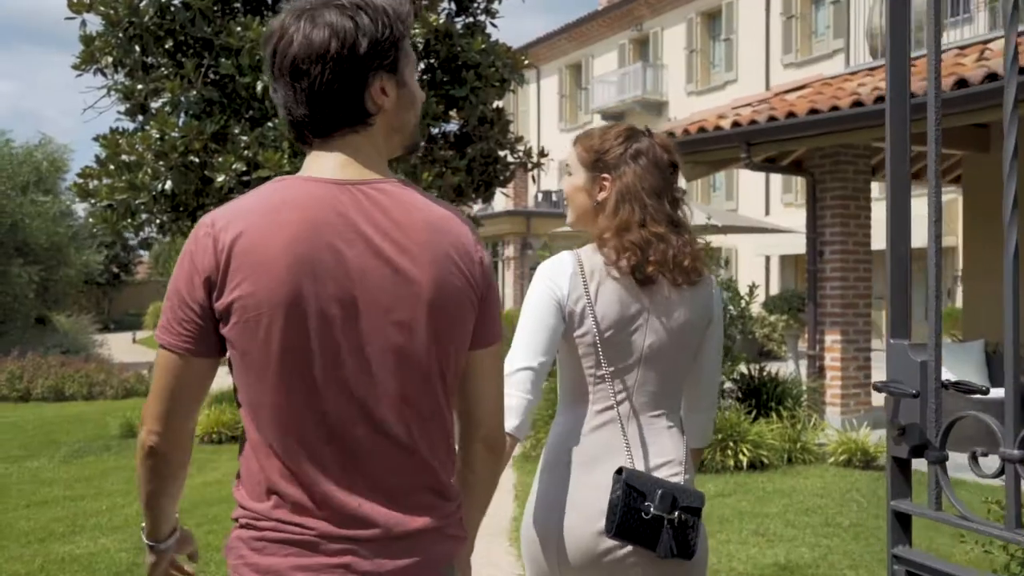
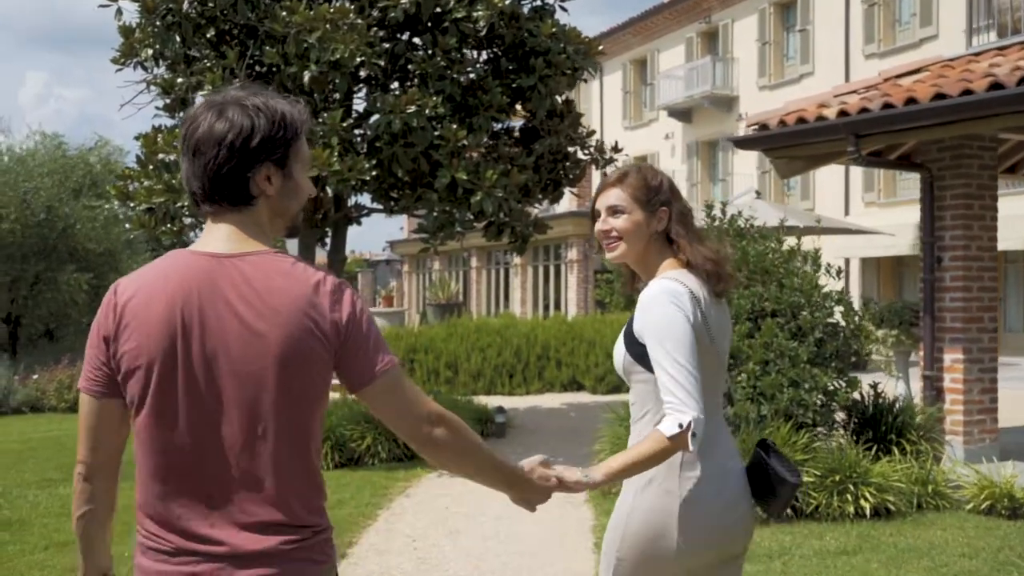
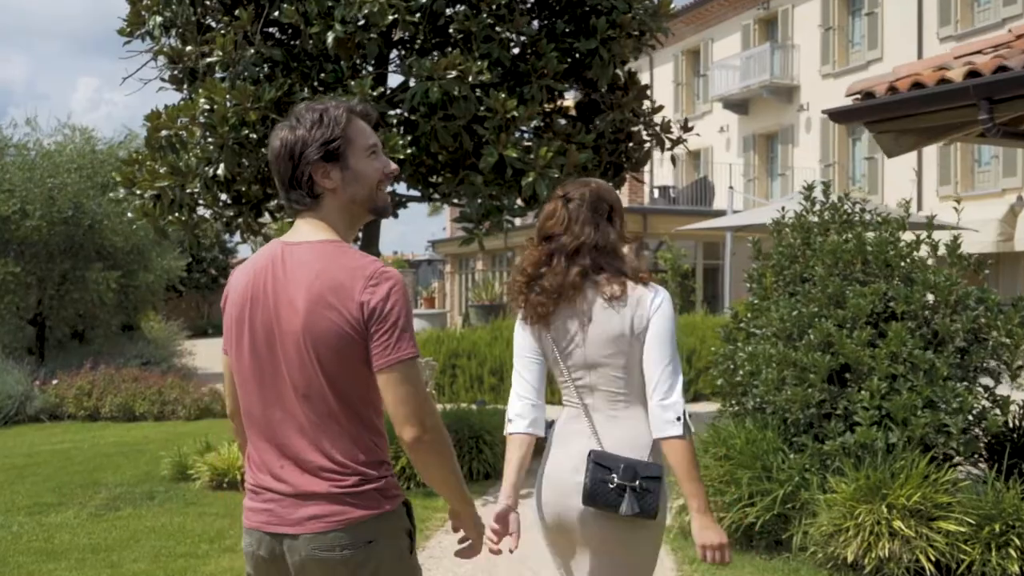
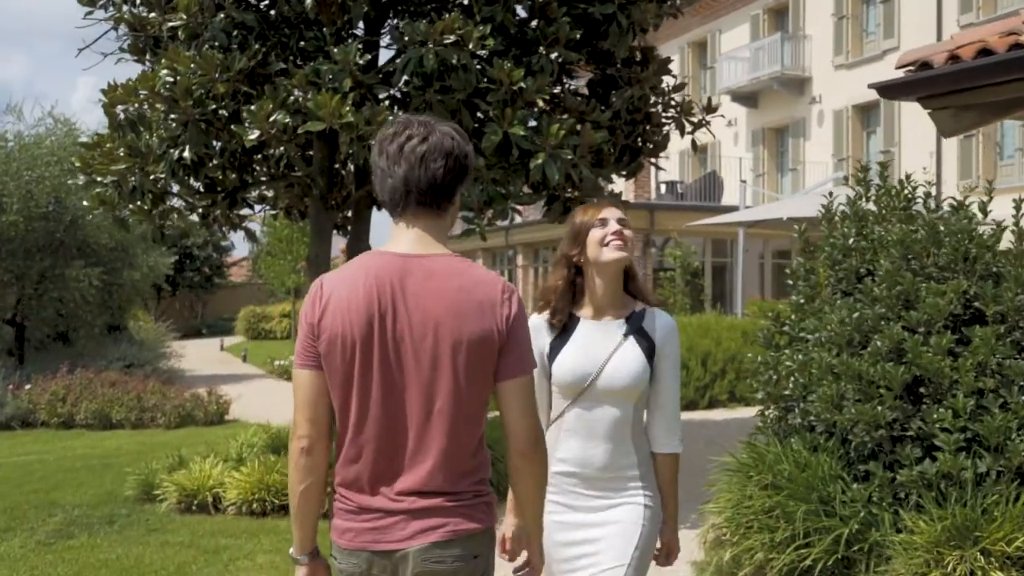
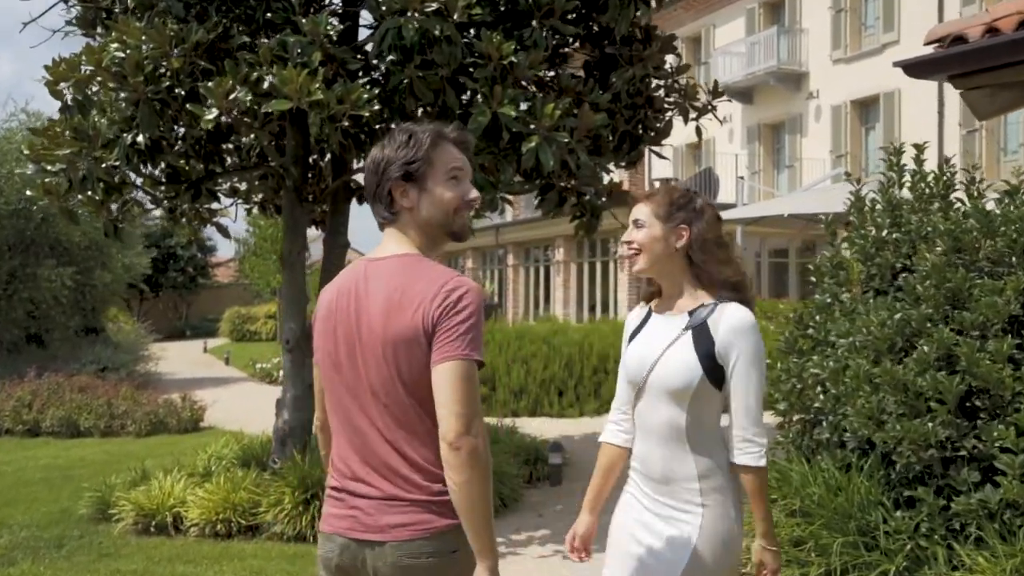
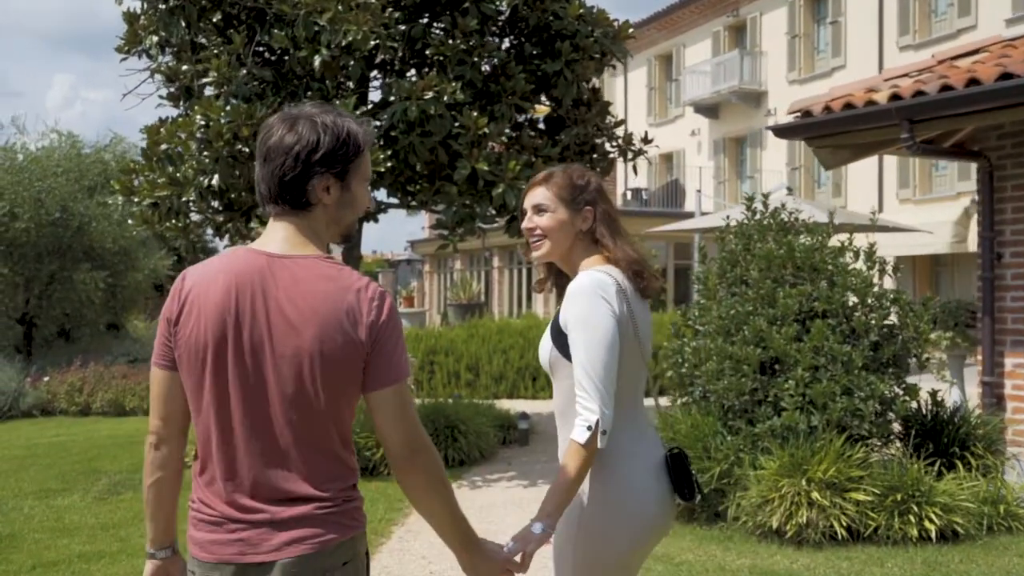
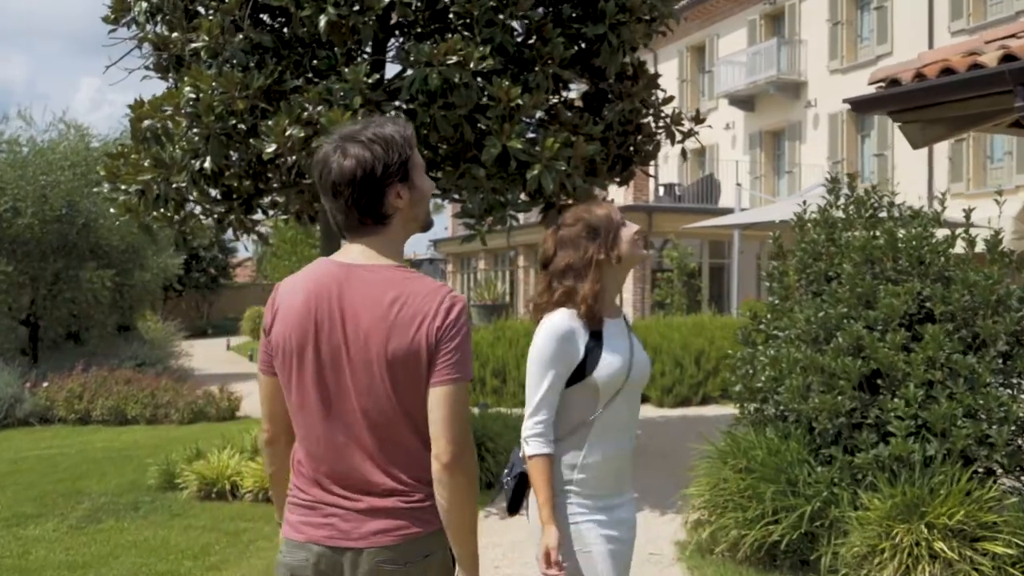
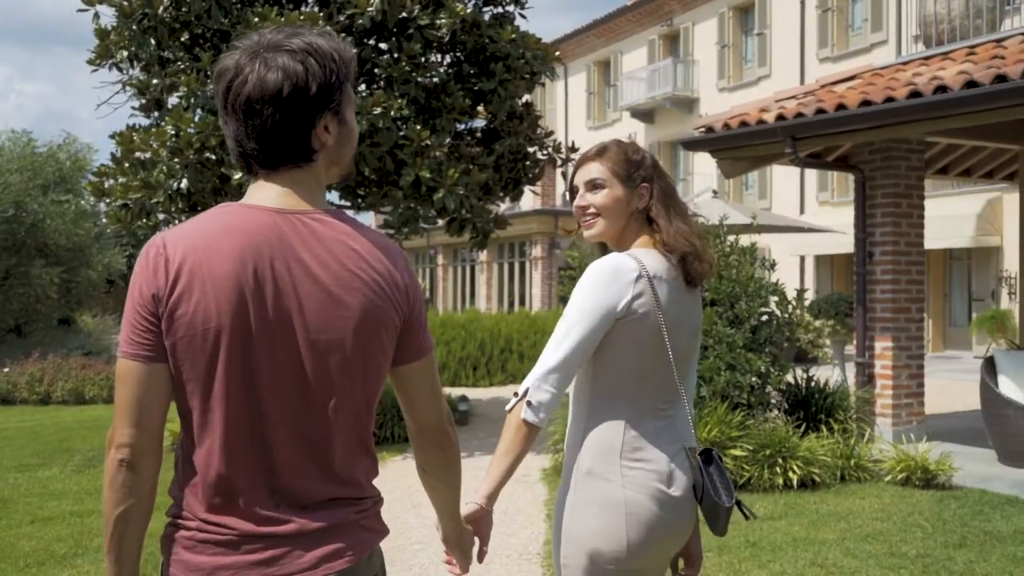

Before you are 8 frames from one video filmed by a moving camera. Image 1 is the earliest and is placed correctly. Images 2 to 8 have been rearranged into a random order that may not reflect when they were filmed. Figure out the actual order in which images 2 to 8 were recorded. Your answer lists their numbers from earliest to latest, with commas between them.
8, 2, 6, 3, 7, 4, 5
